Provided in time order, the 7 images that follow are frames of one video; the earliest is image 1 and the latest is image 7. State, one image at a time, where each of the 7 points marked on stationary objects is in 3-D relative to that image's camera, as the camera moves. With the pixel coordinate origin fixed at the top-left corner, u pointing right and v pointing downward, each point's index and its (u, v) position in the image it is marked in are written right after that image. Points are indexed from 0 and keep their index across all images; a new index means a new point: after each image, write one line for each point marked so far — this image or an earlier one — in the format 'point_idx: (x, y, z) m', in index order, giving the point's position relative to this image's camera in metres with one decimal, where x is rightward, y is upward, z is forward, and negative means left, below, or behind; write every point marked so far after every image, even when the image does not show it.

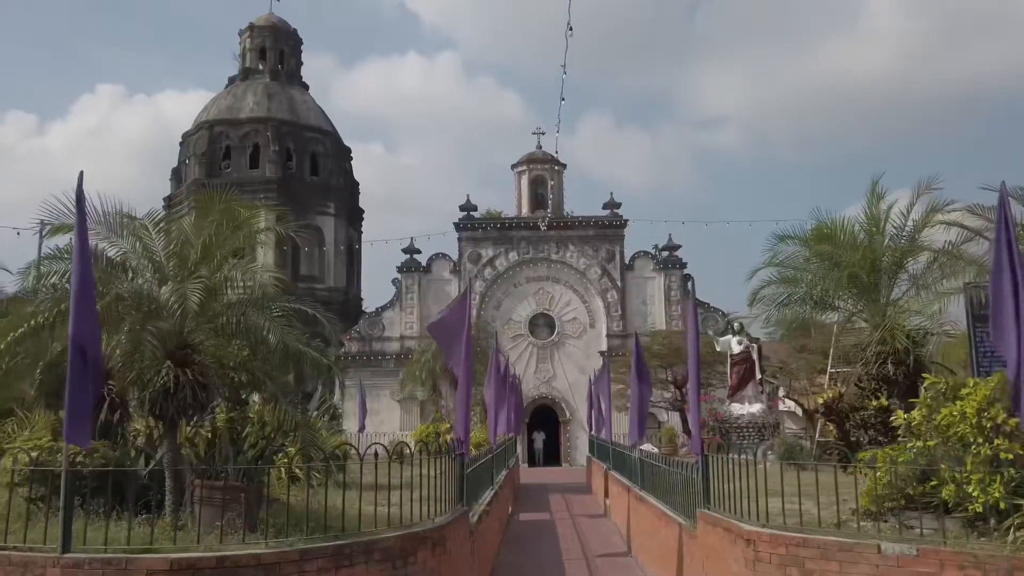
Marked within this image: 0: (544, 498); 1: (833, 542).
0: (+0.7, -4.8, +19.2) m
1: (+2.1, -1.7, +5.5) m
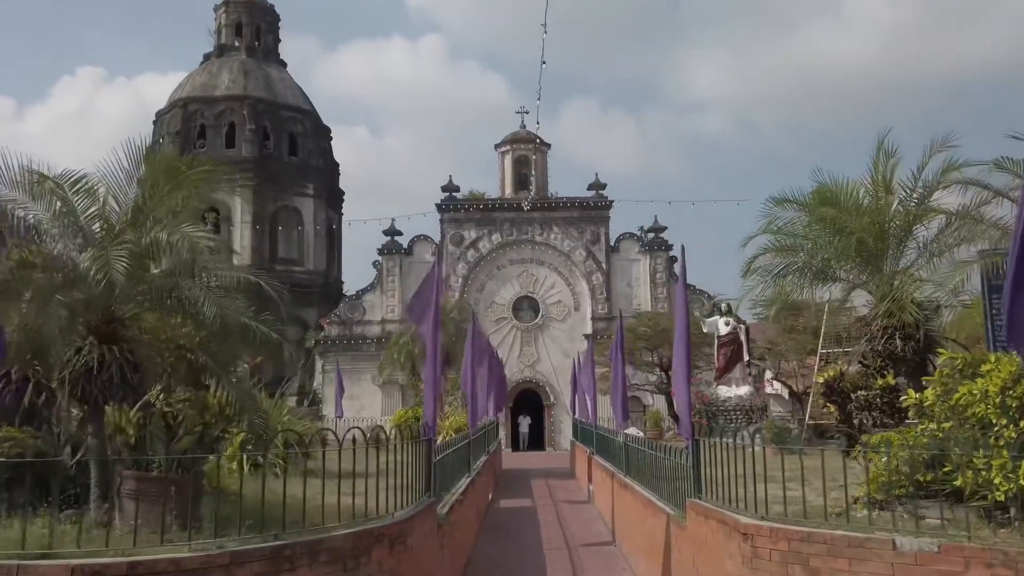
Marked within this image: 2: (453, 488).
0: (+0.3, -4.3, +18.6) m
1: (+1.9, -1.5, +4.9) m
2: (-0.7, -2.4, +9.9) m
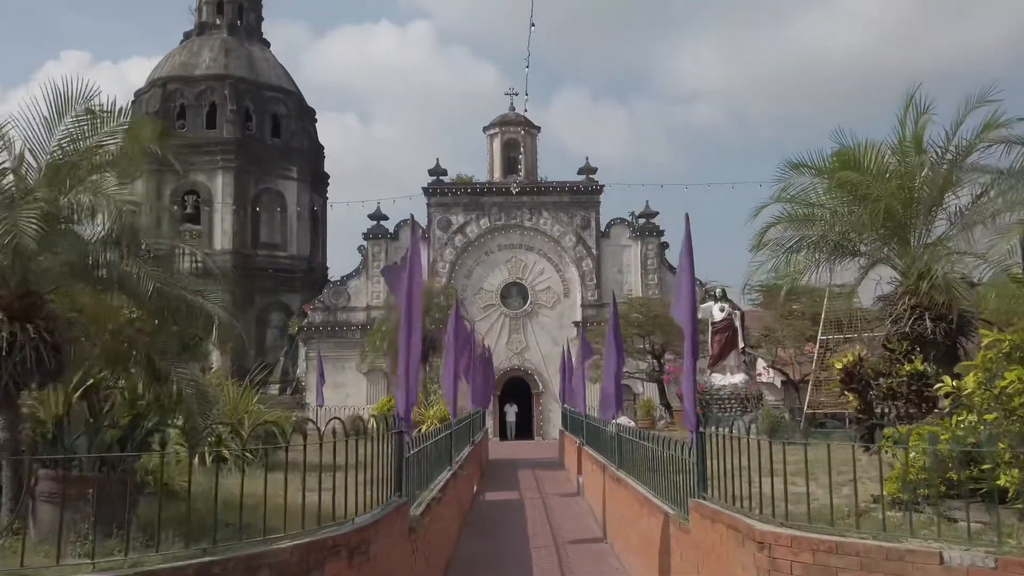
0: (0.0, -4.0, +18.0) m
1: (+1.8, -1.3, +4.2) m
2: (-0.9, -2.2, +9.2) m
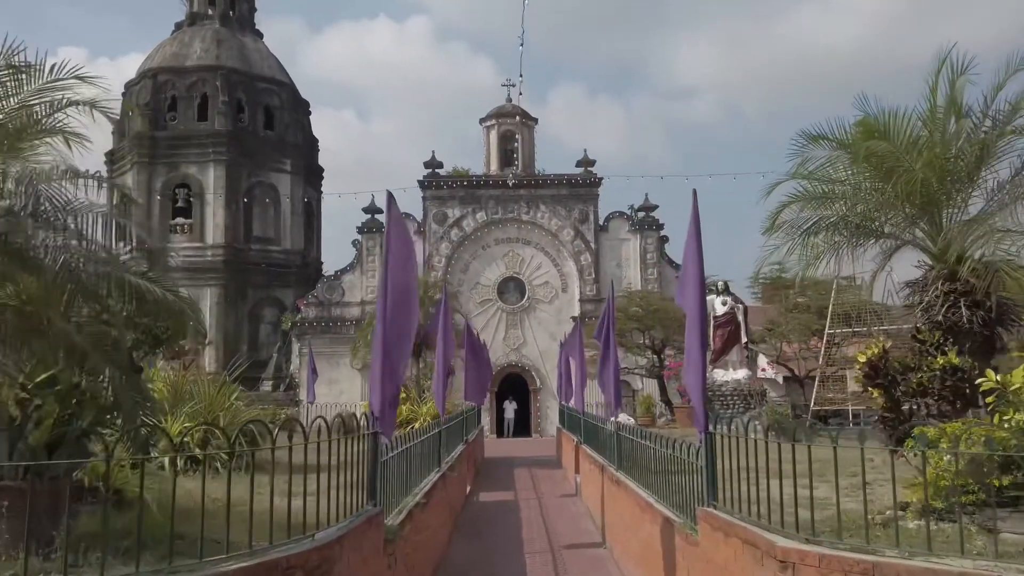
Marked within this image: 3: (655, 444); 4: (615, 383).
0: (-0.1, -3.8, +17.4) m
1: (+1.8, -1.2, +3.6) m
2: (-1.0, -2.0, +8.6) m
3: (+1.4, -1.5, +8.2) m
4: (+1.7, -1.6, +13.9) m
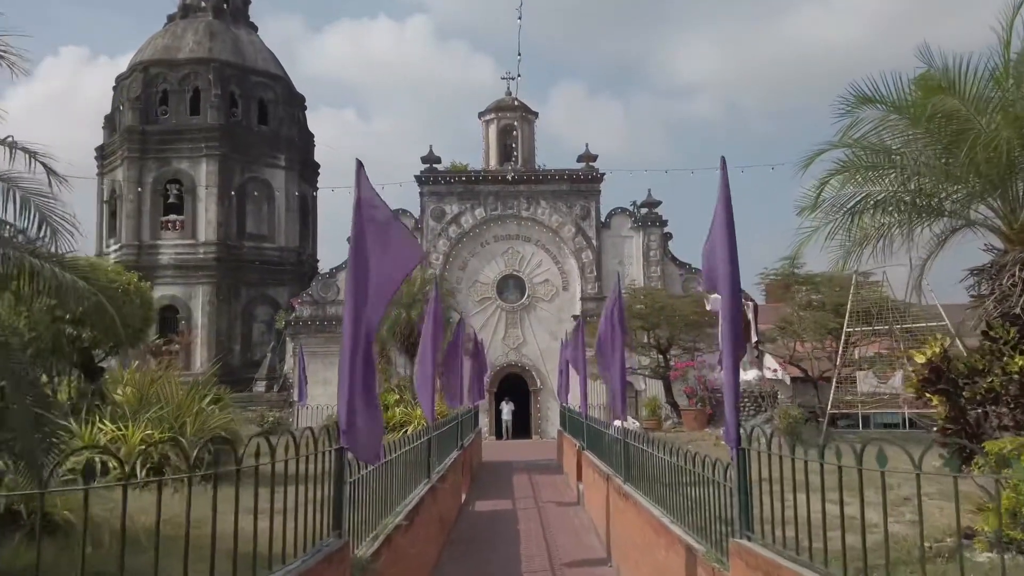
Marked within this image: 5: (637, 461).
0: (-0.1, -3.8, +16.6) m
1: (+1.7, -1.2, +2.8) m
2: (-1.0, -2.0, +7.7) m
3: (+1.4, -1.4, +7.3) m
4: (+1.7, -1.5, +13.1) m
5: (+1.3, -1.8, +8.9) m
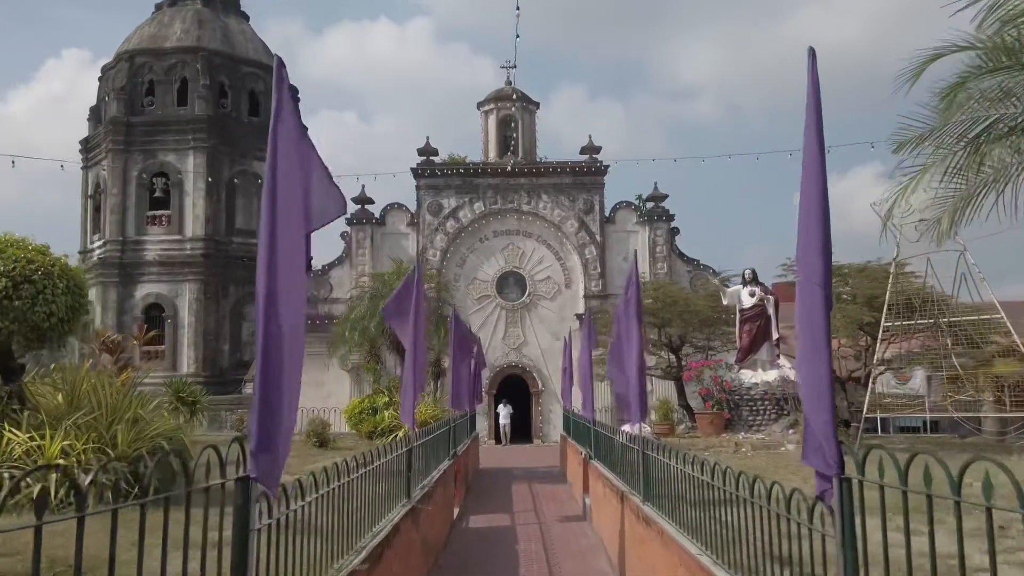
0: (-0.1, -3.6, +15.2) m
1: (+1.7, -1.0, +1.4) m
2: (-1.0, -1.8, +6.4) m
3: (+1.3, -1.3, +5.9) m
4: (+1.7, -1.3, +11.7) m
5: (+1.3, -1.7, +7.5) m
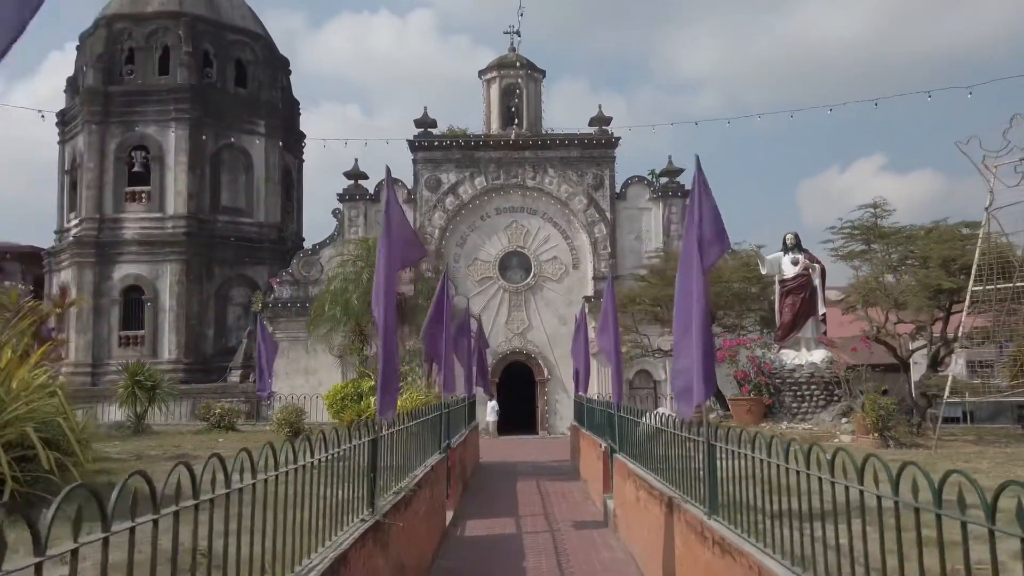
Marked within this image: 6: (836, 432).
0: (0.0, -3.1, +13.1) m
1: (+1.7, -0.6, -0.7) m
2: (-1.0, -1.4, +4.3) m
3: (+1.4, -0.8, +3.8) m
4: (+1.7, -0.8, +9.6) m
5: (+1.4, -1.2, +5.4) m
6: (+4.8, -2.1, +12.5) m
